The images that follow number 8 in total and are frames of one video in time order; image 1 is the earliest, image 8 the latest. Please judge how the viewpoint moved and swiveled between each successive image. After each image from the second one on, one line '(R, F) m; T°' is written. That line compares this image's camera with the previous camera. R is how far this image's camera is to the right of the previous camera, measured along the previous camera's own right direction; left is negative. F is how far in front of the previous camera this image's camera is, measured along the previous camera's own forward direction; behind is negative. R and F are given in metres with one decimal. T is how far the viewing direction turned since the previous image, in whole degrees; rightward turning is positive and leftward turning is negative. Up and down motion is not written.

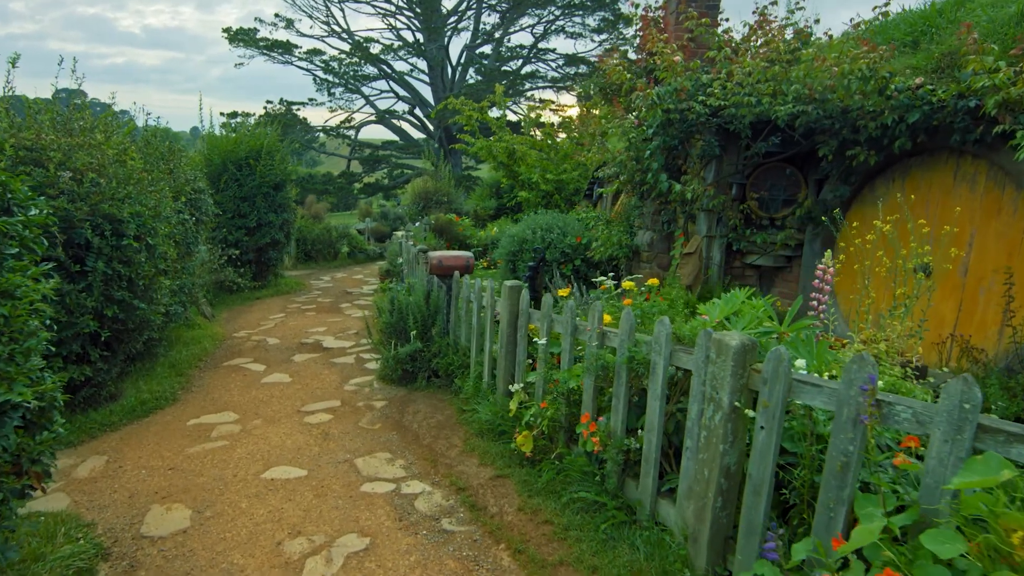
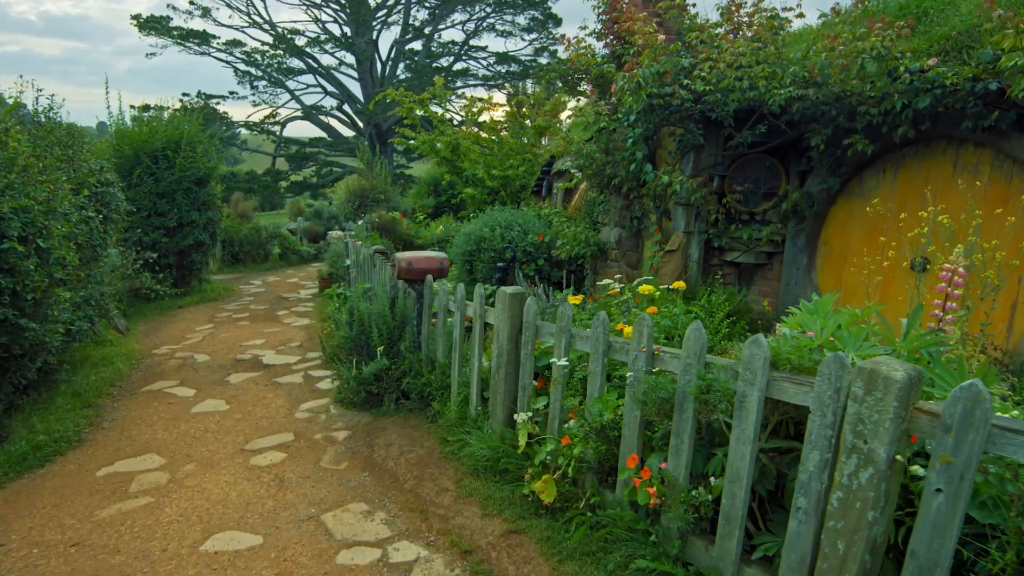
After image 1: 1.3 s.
(-0.3, +0.6) m; +6°
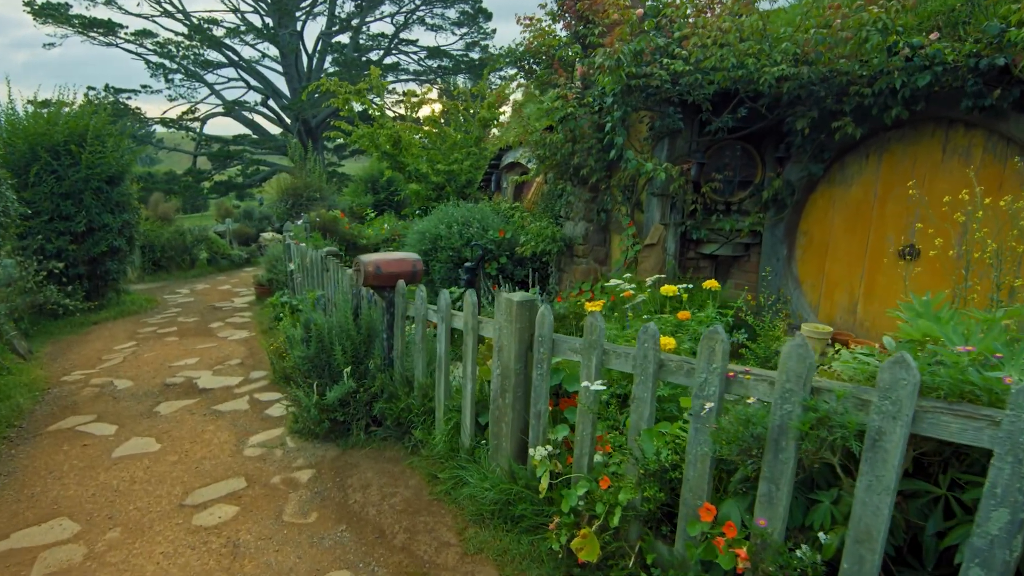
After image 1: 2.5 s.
(-0.3, +0.5) m; +6°
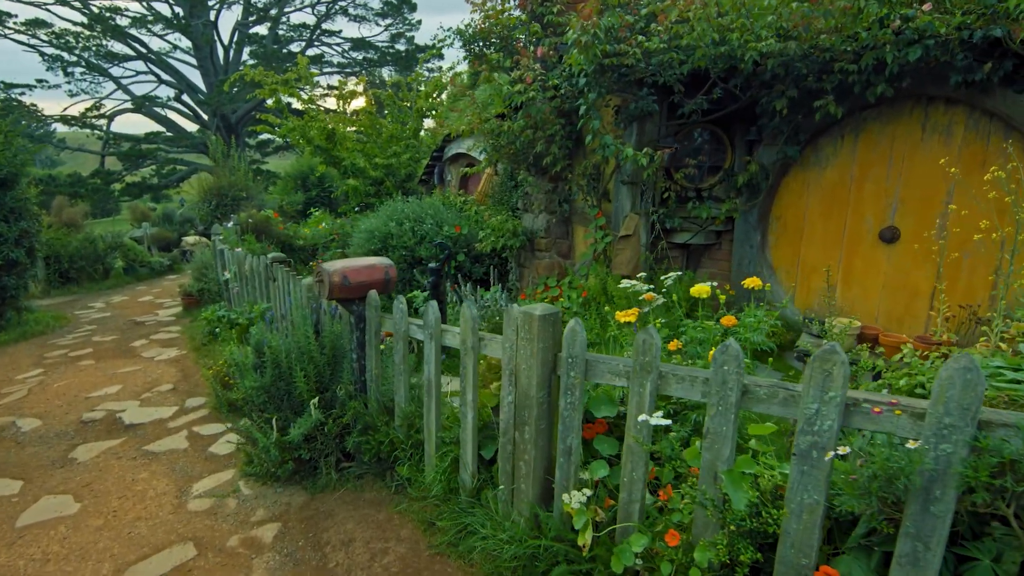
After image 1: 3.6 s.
(-0.2, +0.4) m; +6°
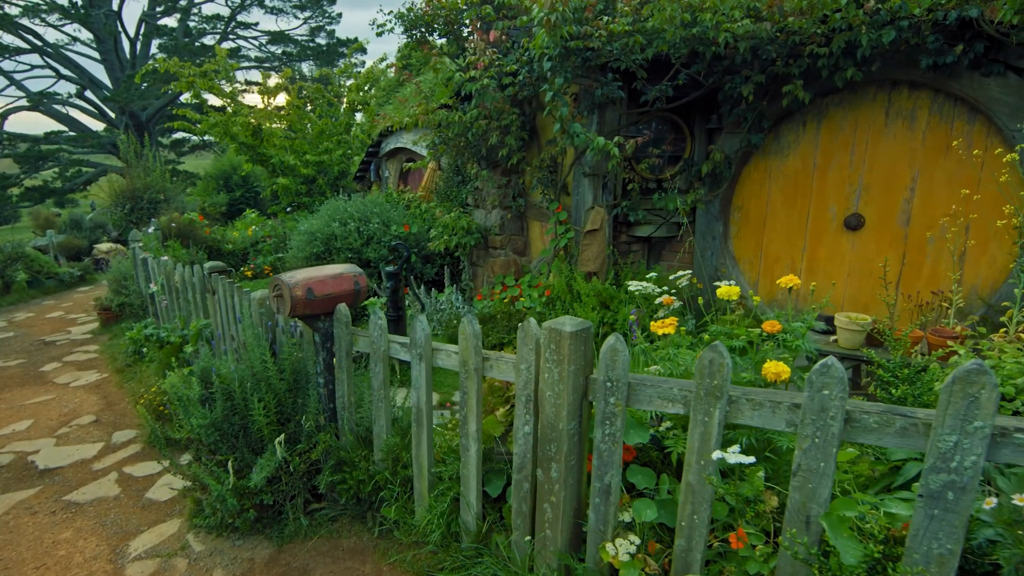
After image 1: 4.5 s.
(-0.2, +0.3) m; +6°
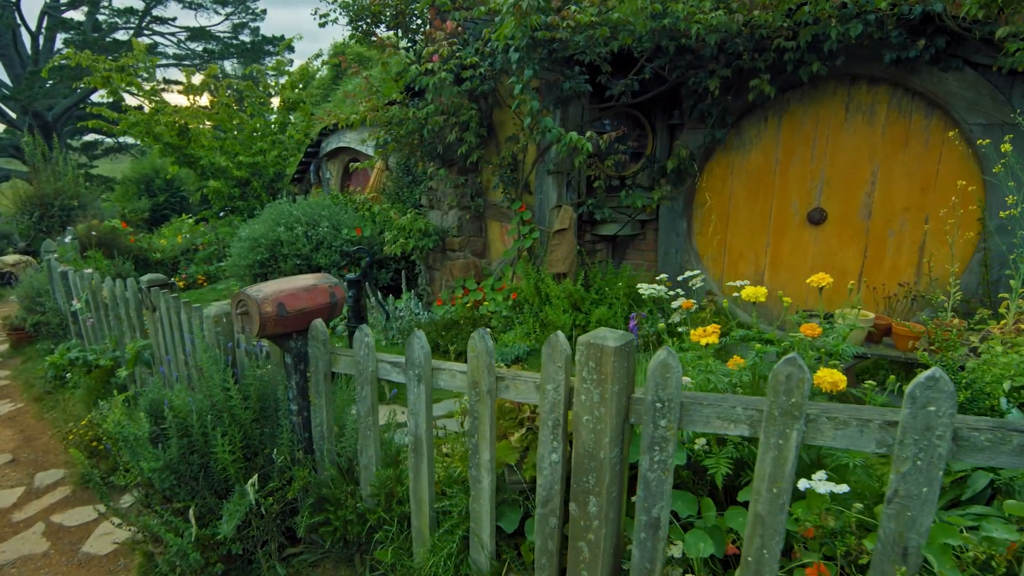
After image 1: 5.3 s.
(-0.2, +0.2) m; +6°
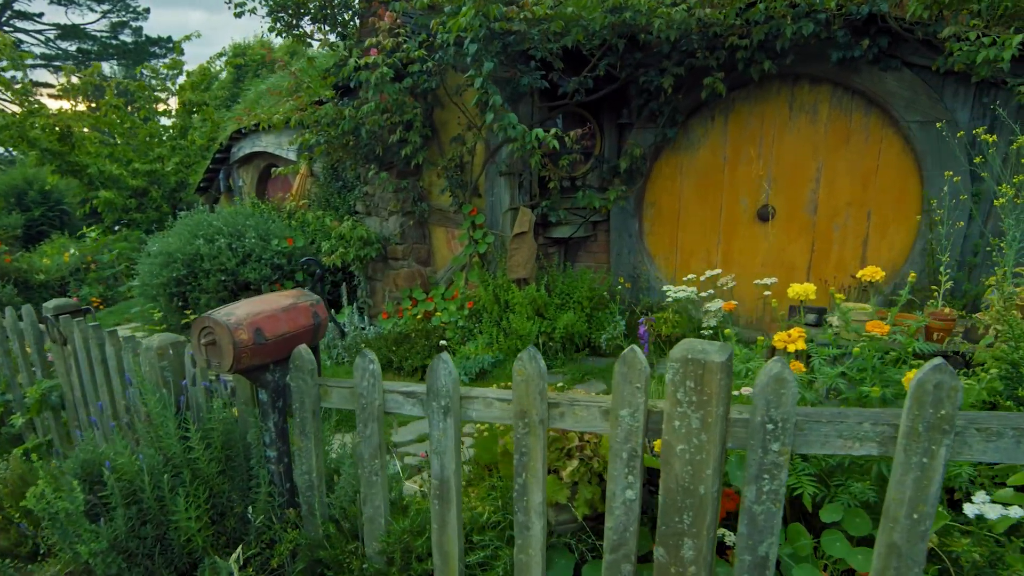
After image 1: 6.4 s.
(-0.3, +0.3) m; +8°
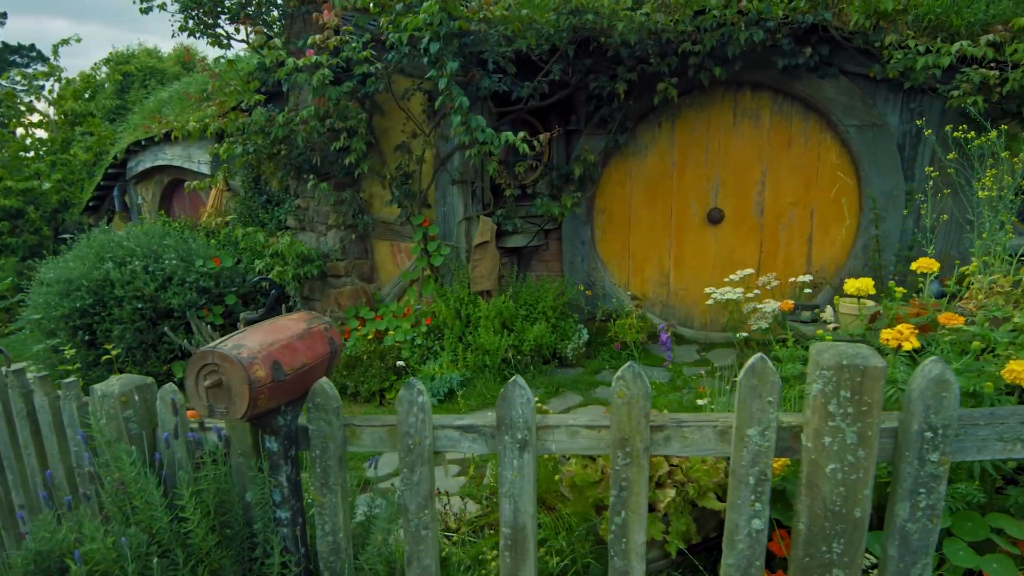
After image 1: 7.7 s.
(-0.4, +0.2) m; +9°
